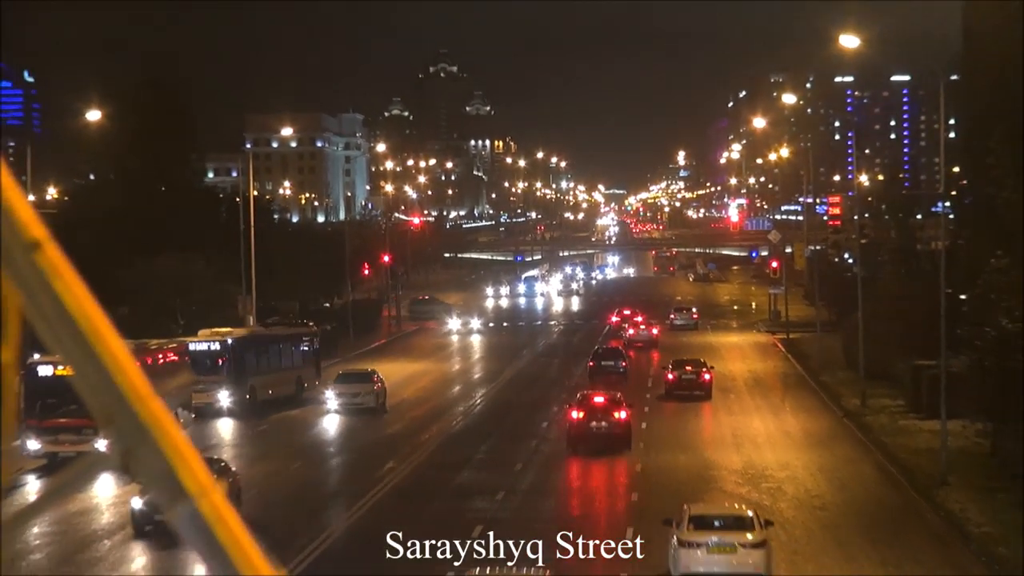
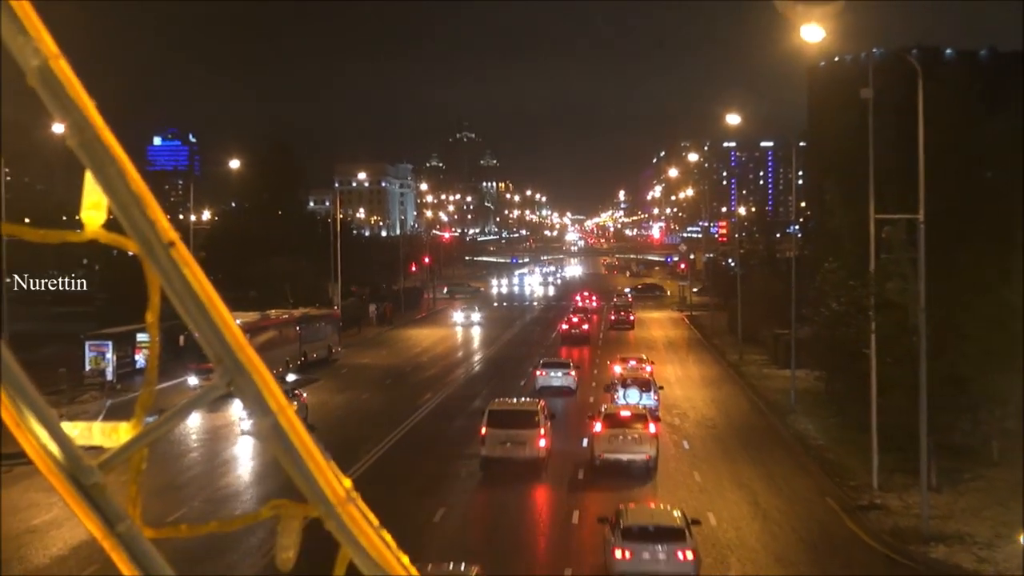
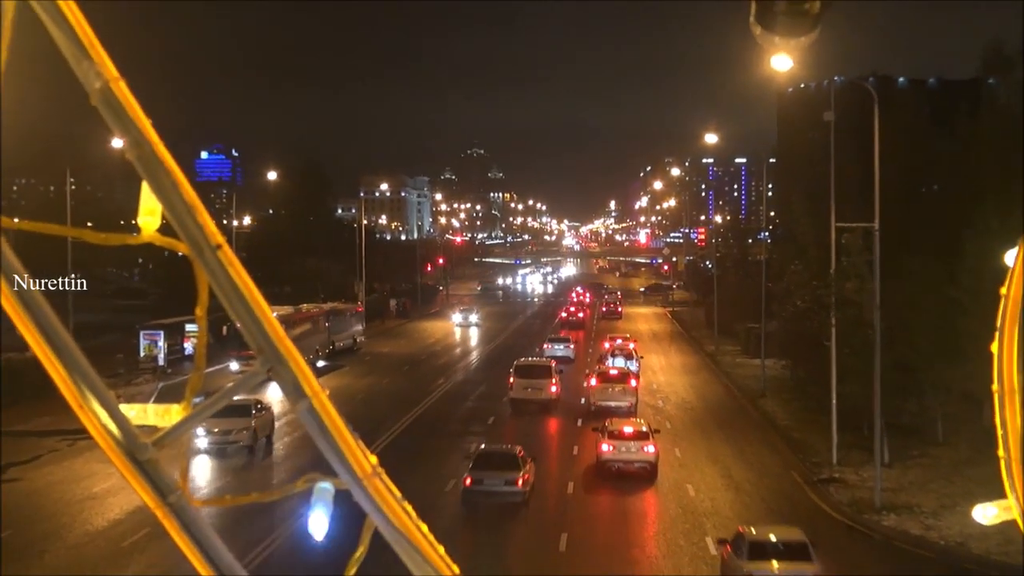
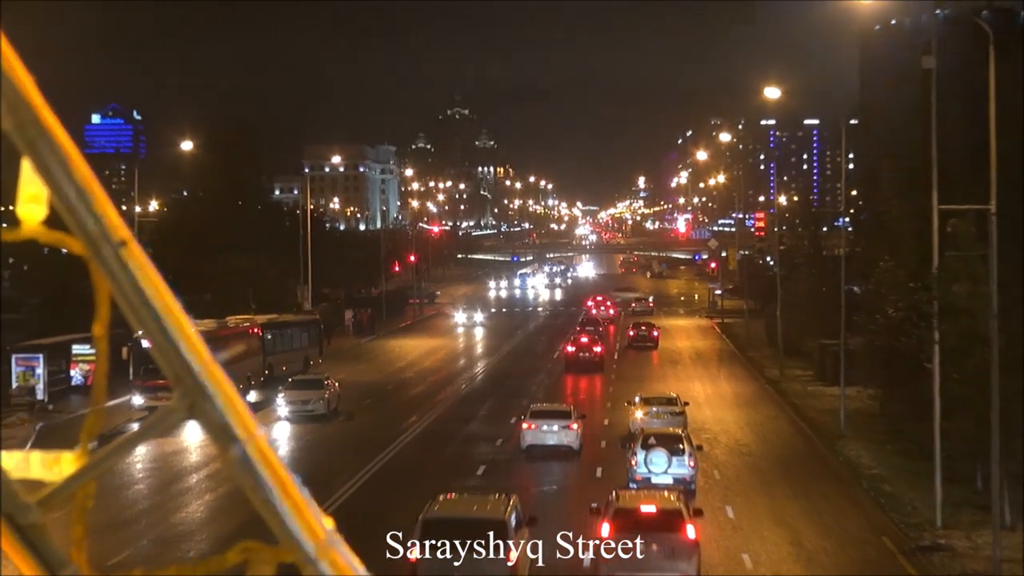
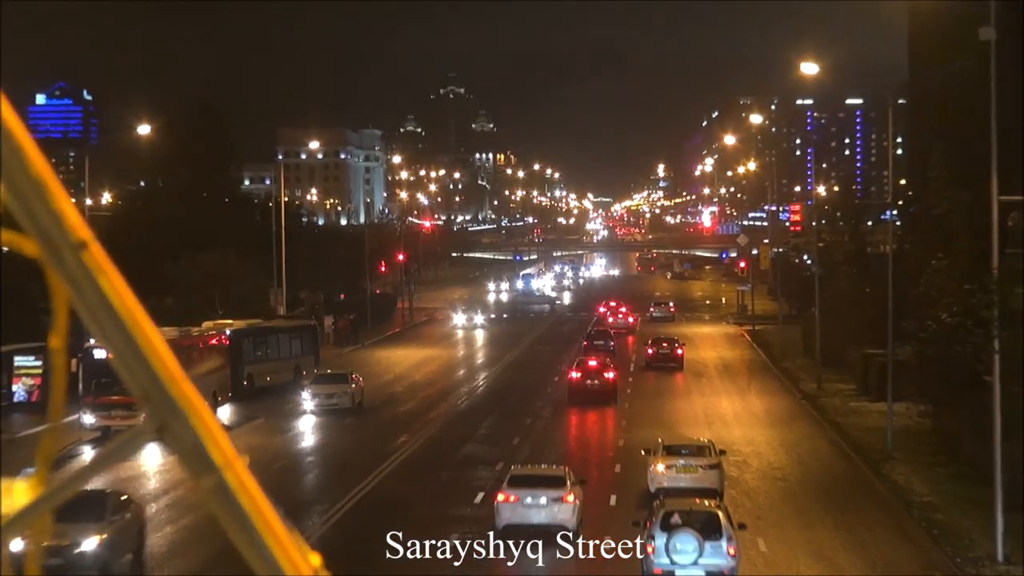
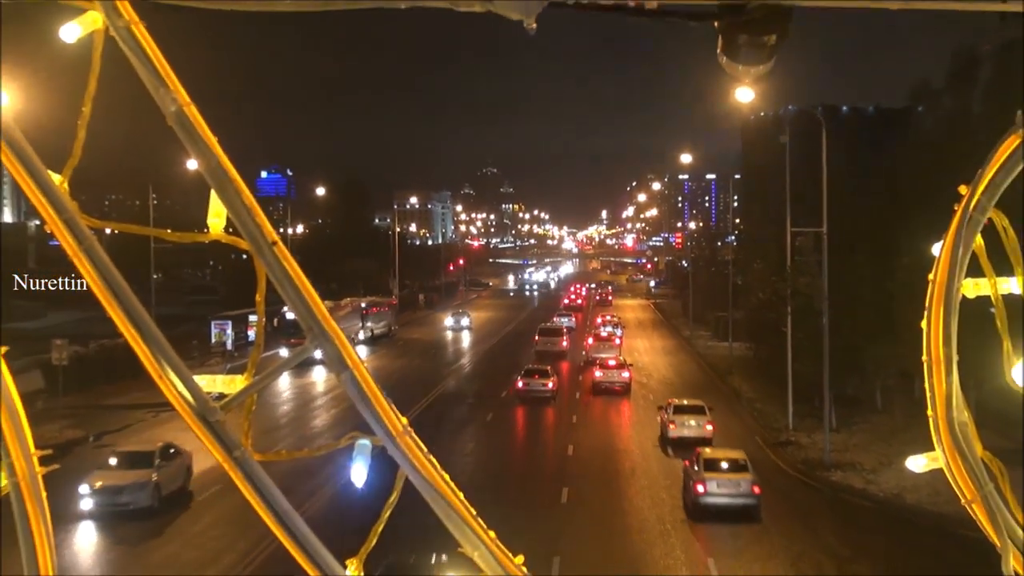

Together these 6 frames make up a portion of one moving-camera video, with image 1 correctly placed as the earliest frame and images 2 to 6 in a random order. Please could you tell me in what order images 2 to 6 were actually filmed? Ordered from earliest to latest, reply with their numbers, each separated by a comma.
5, 4, 2, 3, 6
